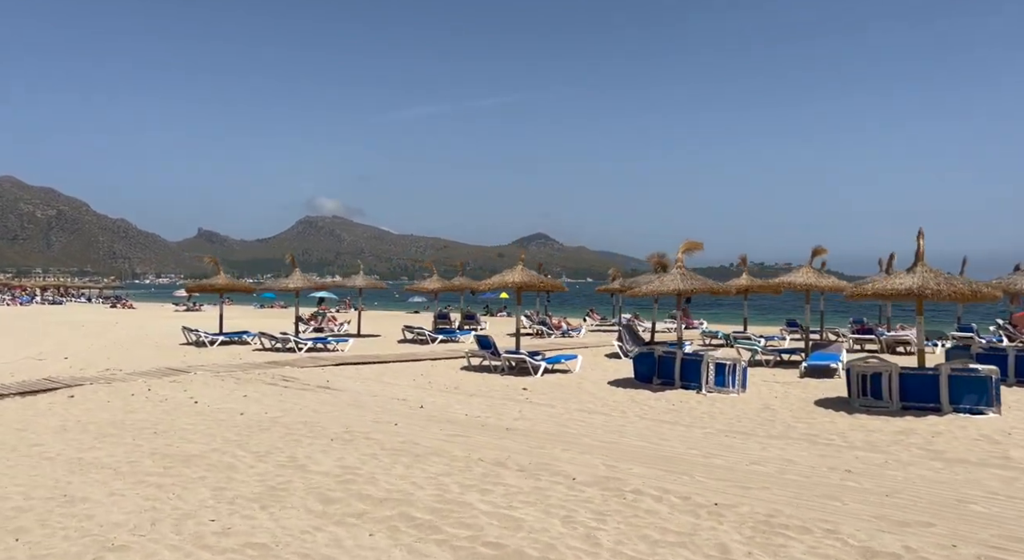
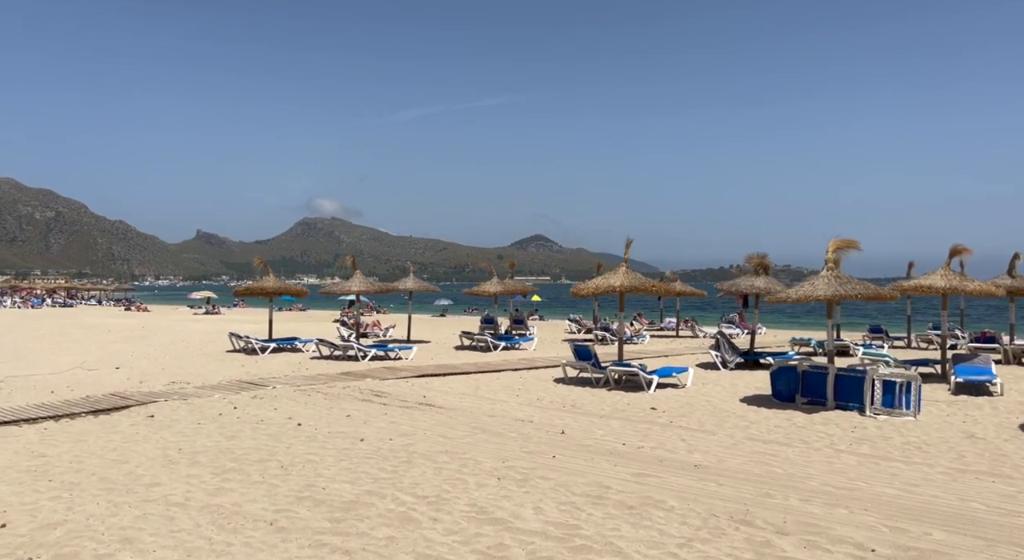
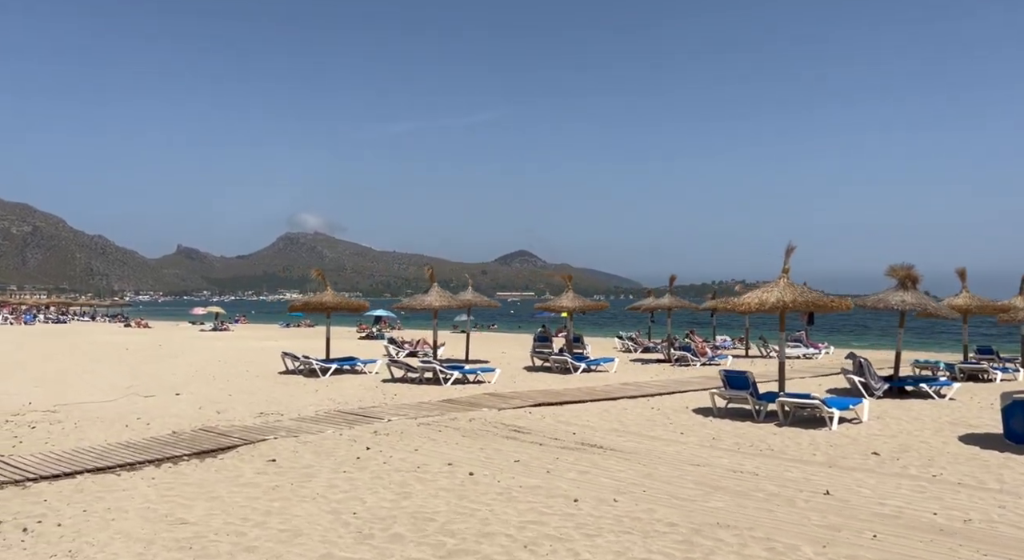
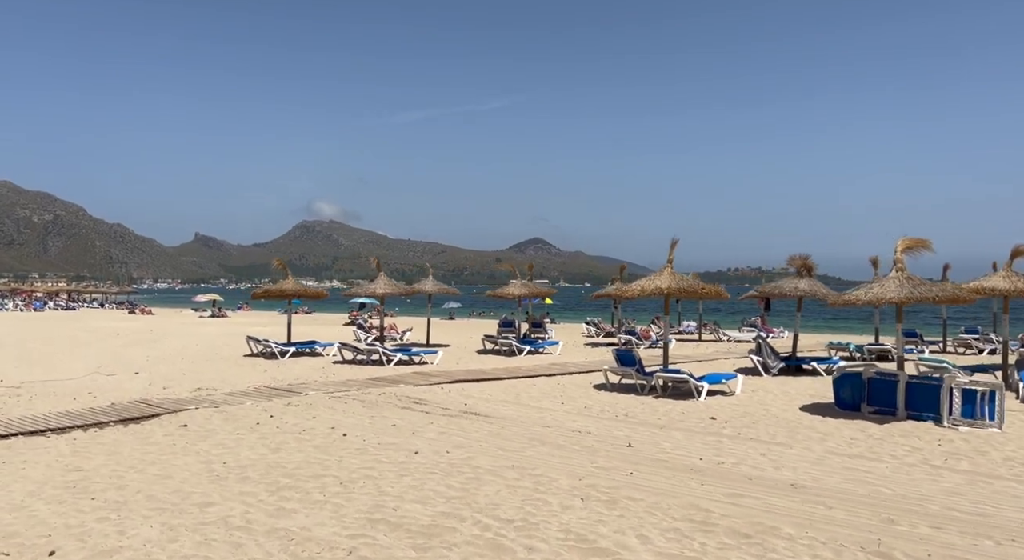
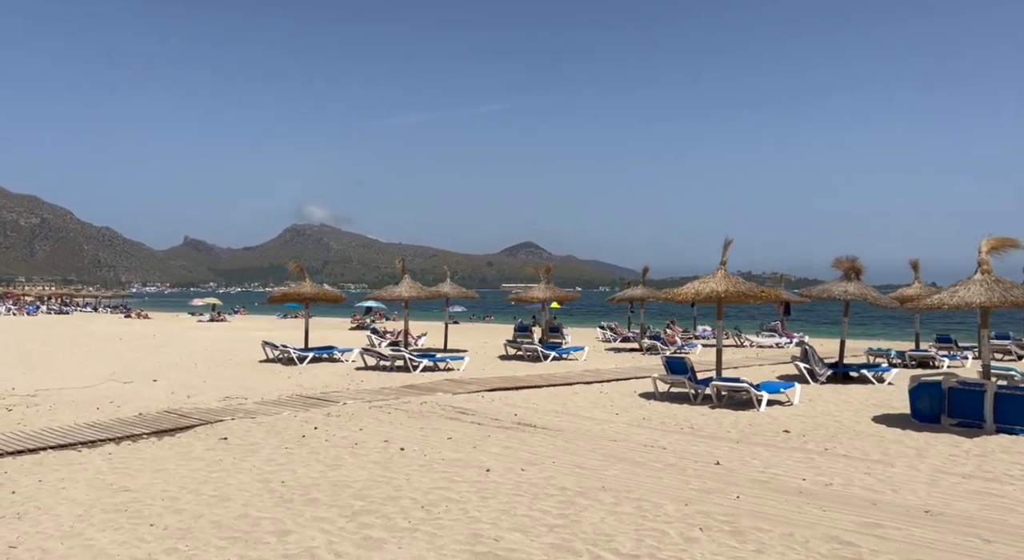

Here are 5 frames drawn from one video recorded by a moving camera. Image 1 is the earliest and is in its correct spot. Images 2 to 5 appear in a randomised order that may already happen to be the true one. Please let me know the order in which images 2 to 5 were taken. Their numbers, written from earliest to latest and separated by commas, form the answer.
2, 4, 5, 3
